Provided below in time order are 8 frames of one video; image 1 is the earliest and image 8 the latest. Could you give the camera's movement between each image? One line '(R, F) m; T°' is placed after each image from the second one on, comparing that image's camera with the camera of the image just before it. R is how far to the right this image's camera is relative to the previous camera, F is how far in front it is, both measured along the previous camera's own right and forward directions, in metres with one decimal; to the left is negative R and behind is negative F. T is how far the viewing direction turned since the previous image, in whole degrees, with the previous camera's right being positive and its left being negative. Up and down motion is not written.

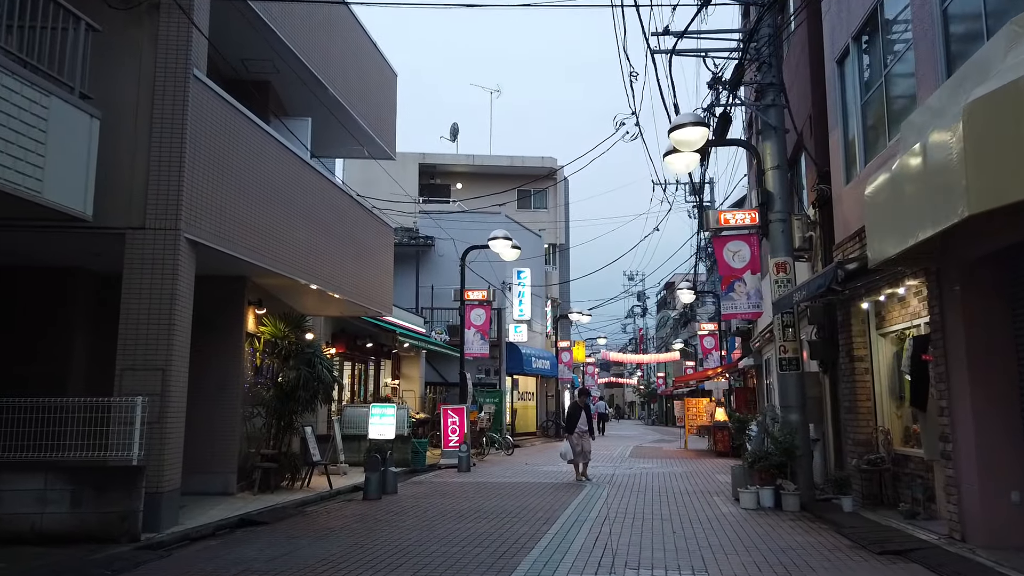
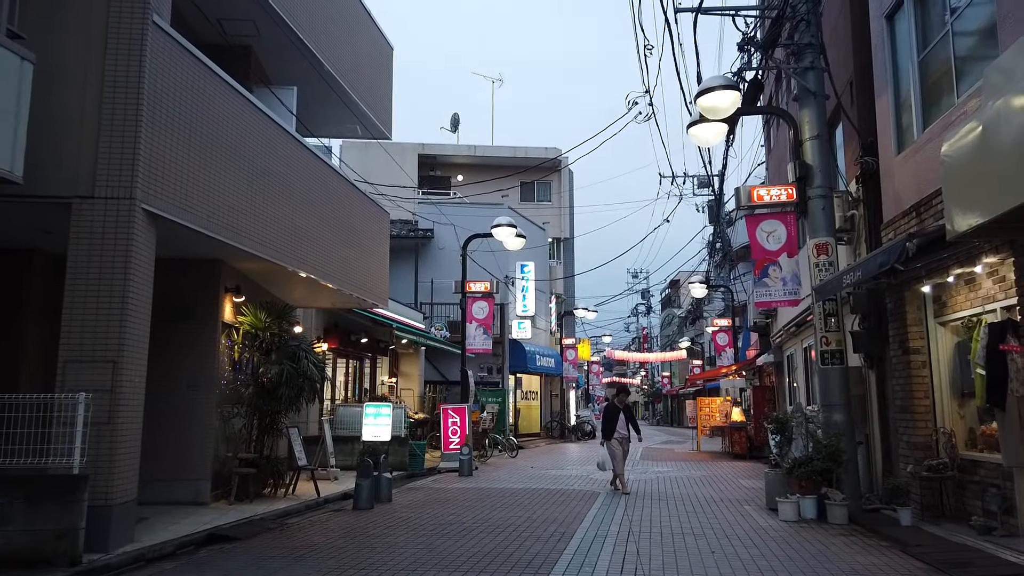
(-0.1, +1.3) m; 0°
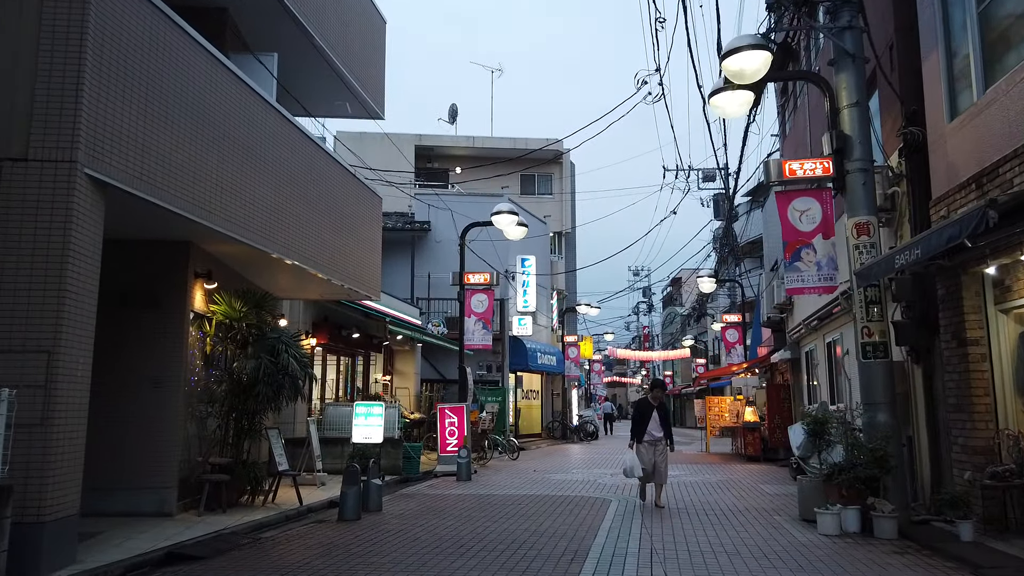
(-0.1, +1.1) m; 0°
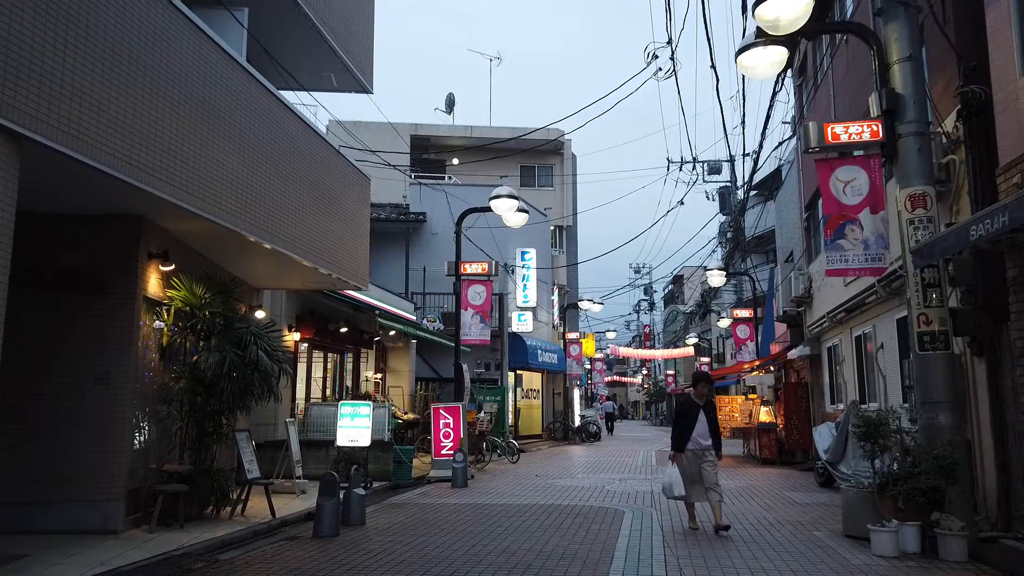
(0.0, +1.2) m; 0°
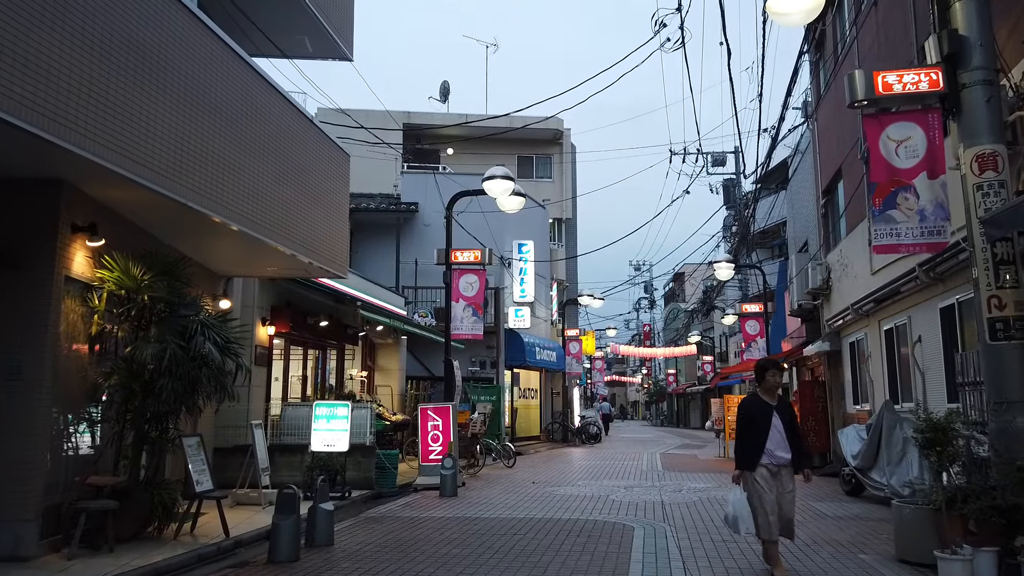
(+0.1, +1.3) m; 0°
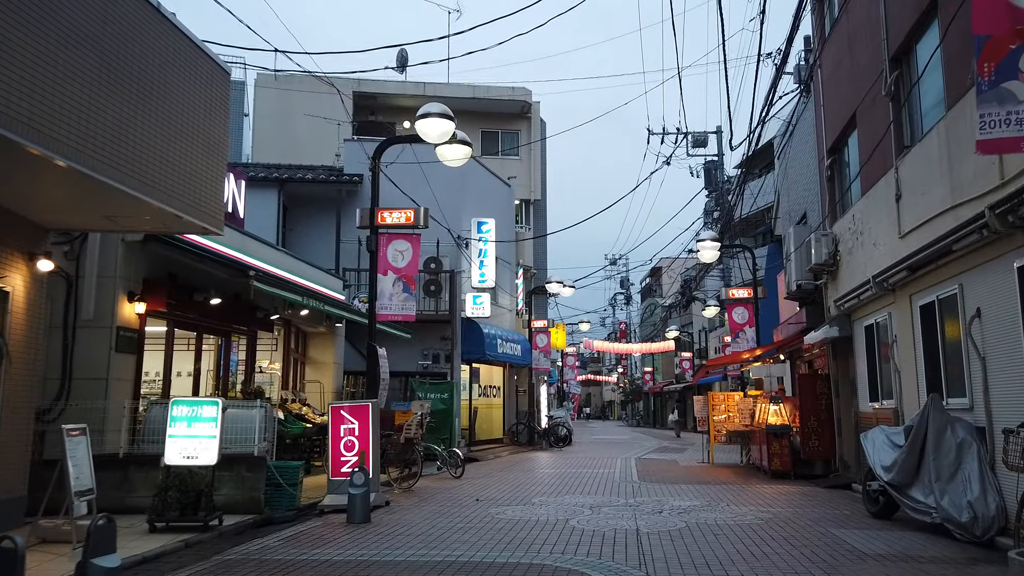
(+0.6, +2.8) m; +2°
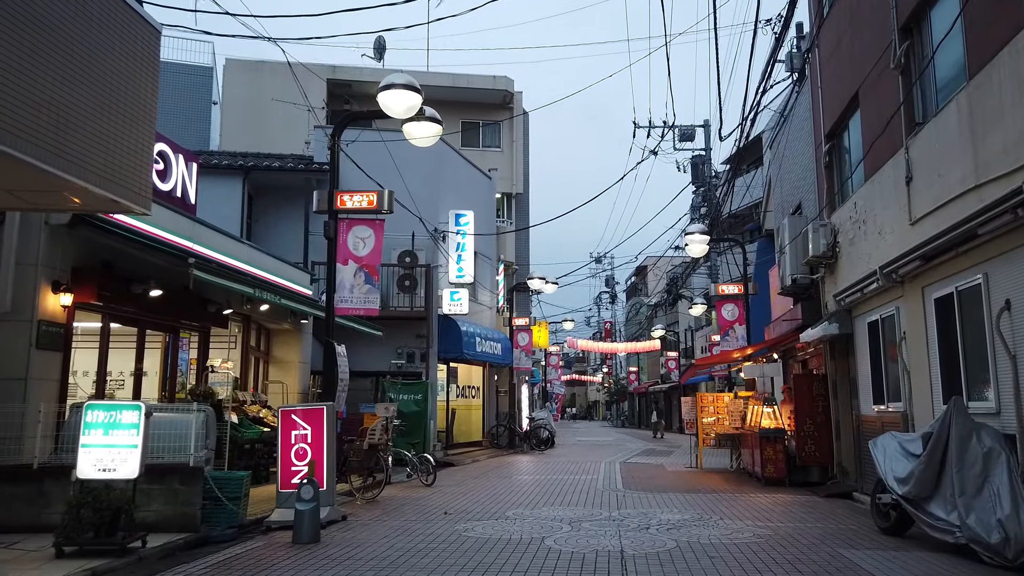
(+0.2, +1.1) m; +1°
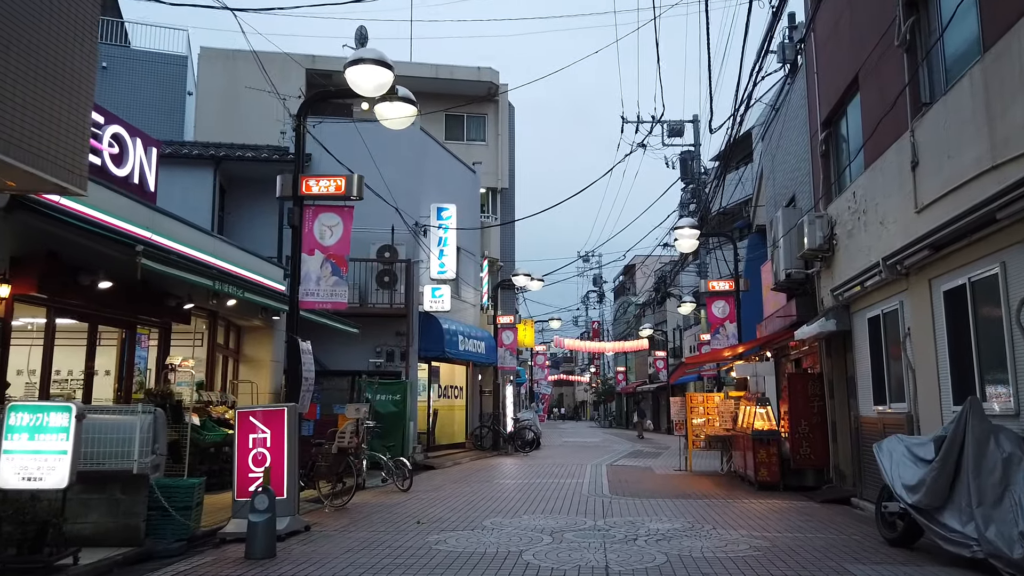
(+0.1, +0.7) m; +1°
